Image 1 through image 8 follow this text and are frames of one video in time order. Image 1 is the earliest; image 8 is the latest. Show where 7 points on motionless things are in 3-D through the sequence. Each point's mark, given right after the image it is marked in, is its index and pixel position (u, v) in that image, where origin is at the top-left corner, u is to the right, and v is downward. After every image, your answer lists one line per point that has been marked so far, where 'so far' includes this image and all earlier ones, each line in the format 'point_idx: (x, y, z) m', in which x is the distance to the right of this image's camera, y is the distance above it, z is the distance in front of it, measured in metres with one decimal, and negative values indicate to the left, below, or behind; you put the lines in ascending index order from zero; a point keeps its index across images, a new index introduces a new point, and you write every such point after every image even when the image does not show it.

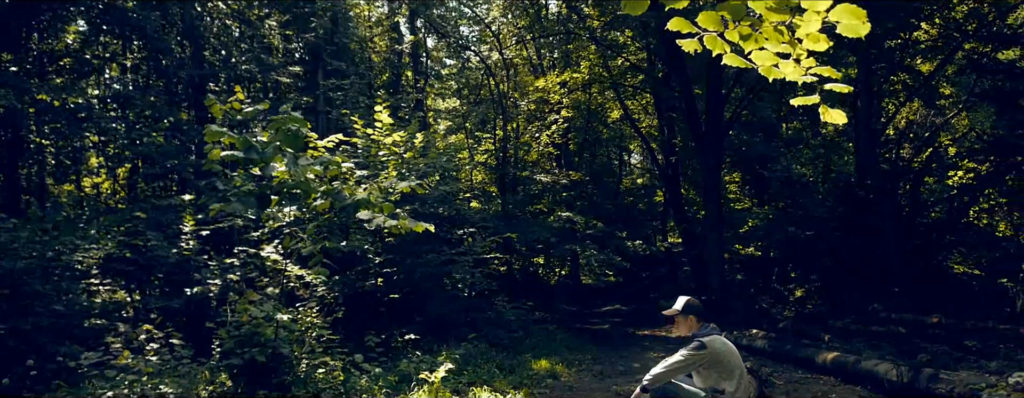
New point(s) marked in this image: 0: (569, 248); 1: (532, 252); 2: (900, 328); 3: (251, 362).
0: (+1.0, -0.8, +15.5) m
1: (+0.4, -1.0, +15.4) m
2: (+6.1, -2.0, +14.0) m
3: (-2.5, -1.5, +8.4) m
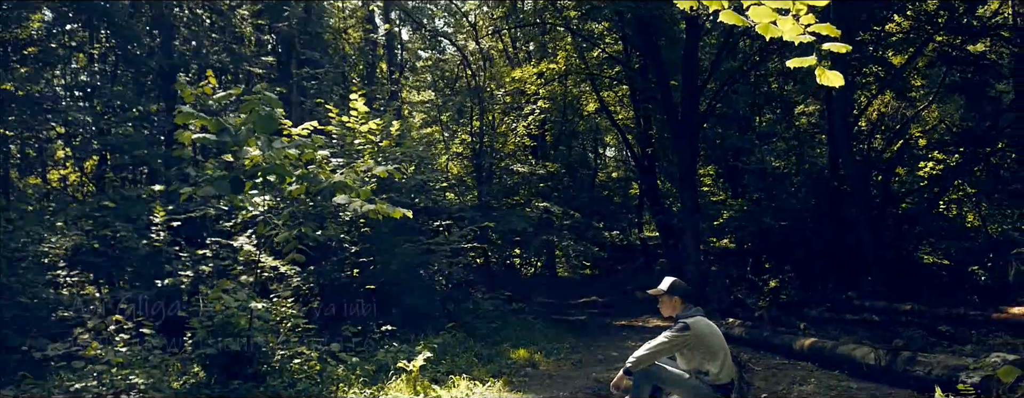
0: (+0.6, -0.7, +15.4) m
1: (0.0, -0.8, +15.3) m
2: (+5.8, -1.9, +14.1) m
3: (-2.7, -1.4, +8.2) m
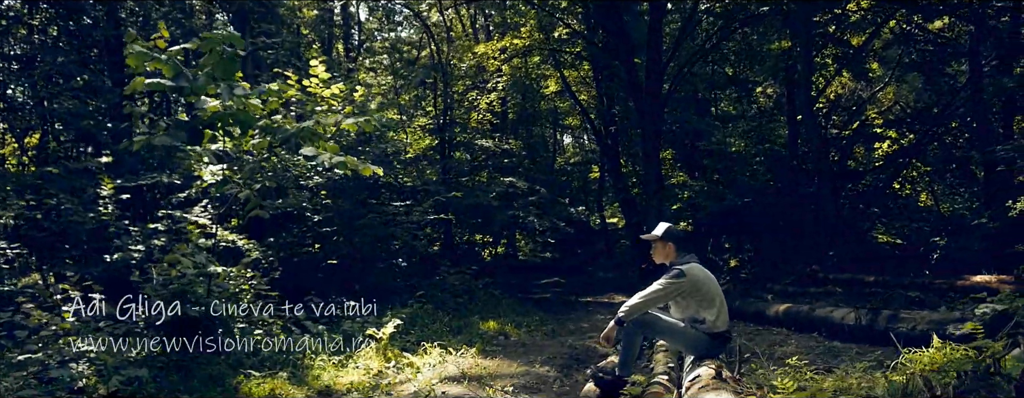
0: (0.0, -0.2, +15.1) m
1: (-0.7, -0.4, +15.0) m
2: (+5.2, -1.4, +14.0) m
3: (-2.9, -1.0, +7.7) m
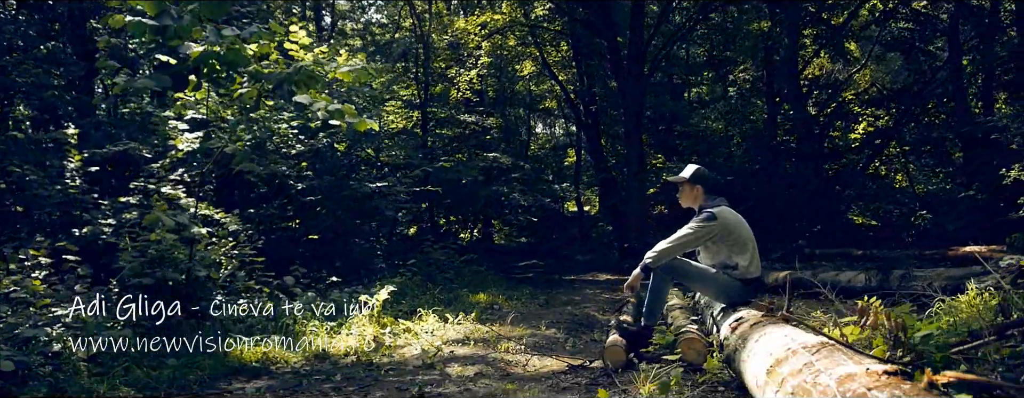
0: (-0.3, +0.2, +14.8) m
1: (-0.9, 0.0, +14.6) m
2: (+5.0, -1.0, +13.9) m
3: (-2.9, -0.7, +7.3) m
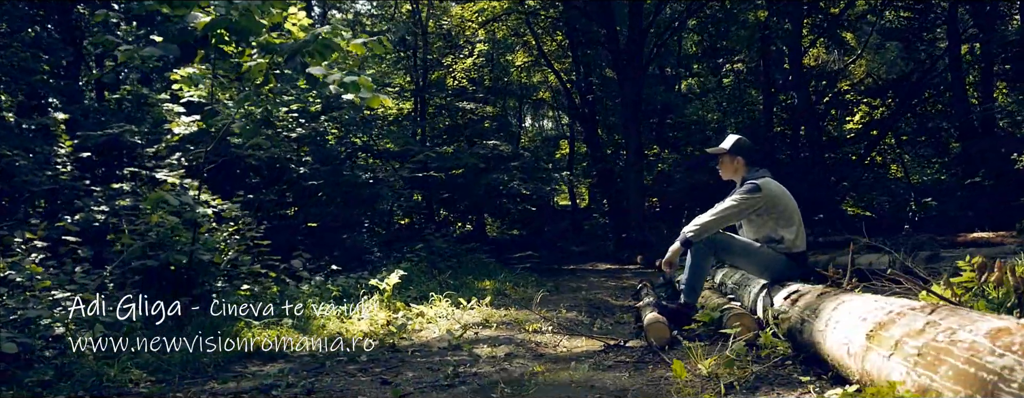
0: (-0.3, +0.3, +14.5) m
1: (-0.9, +0.2, +14.3) m
2: (+5.0, -0.8, +13.7) m
3: (-2.7, -0.5, +7.0) m
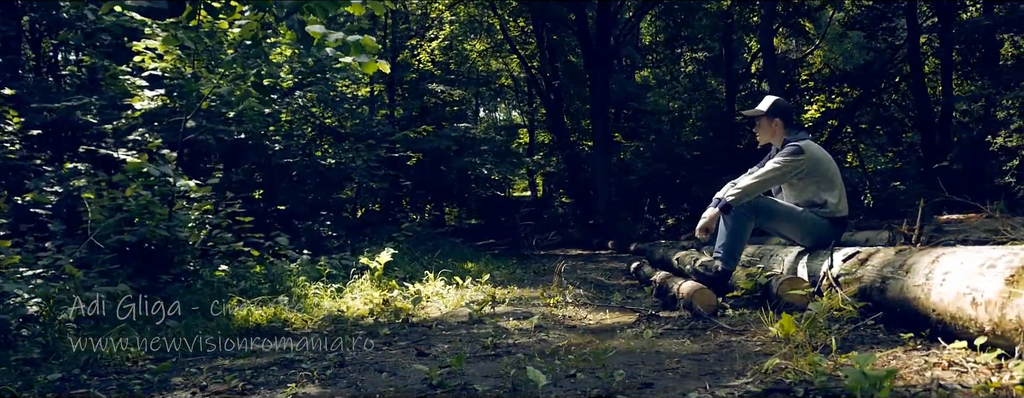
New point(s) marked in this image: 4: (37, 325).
0: (-0.8, +0.6, +14.2) m
1: (-1.4, +0.5, +13.9) m
2: (+4.6, -0.6, +13.8) m
3: (-2.7, -0.3, +6.5) m
4: (-2.7, -0.7, +5.0) m
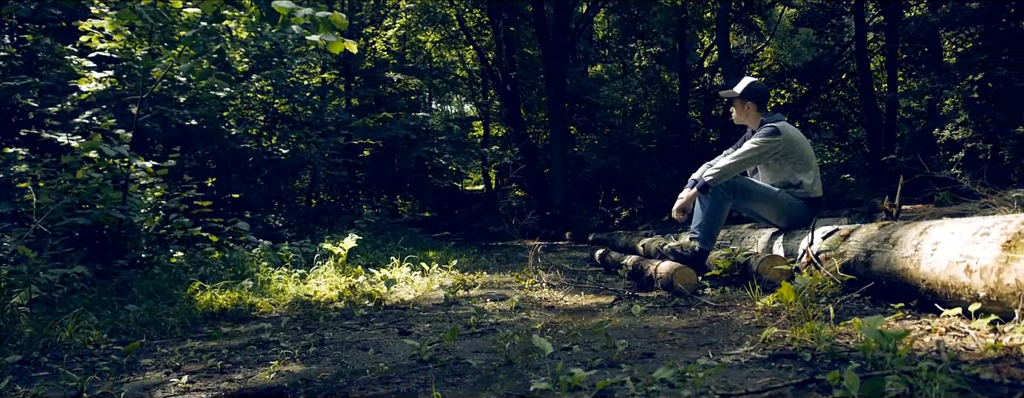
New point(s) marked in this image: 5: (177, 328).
0: (-1.4, +0.8, +14.0) m
1: (-2.0, +0.6, +13.8) m
2: (+3.9, -0.4, +13.9) m
3: (-3.0, -0.2, +6.3) m
4: (-2.8, -0.6, +4.8) m
5: (-1.8, -0.7, +4.7) m
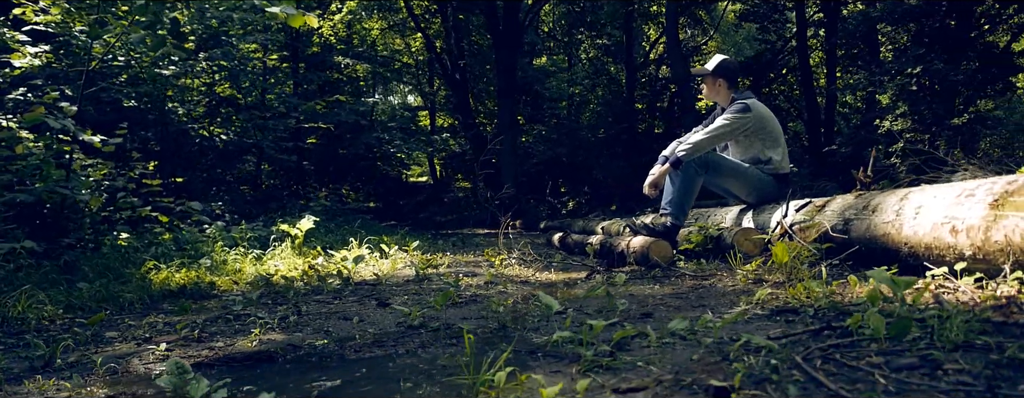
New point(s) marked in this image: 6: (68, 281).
0: (-2.2, +1.0, +13.9) m
1: (-2.8, +0.8, +13.5) m
2: (+3.1, -0.3, +14.2) m
3: (-3.2, 0.0, +6.0) m
4: (-3.0, -0.4, +4.6) m
5: (-1.9, -0.5, +4.5) m
6: (-2.7, -0.5, +5.3) m
